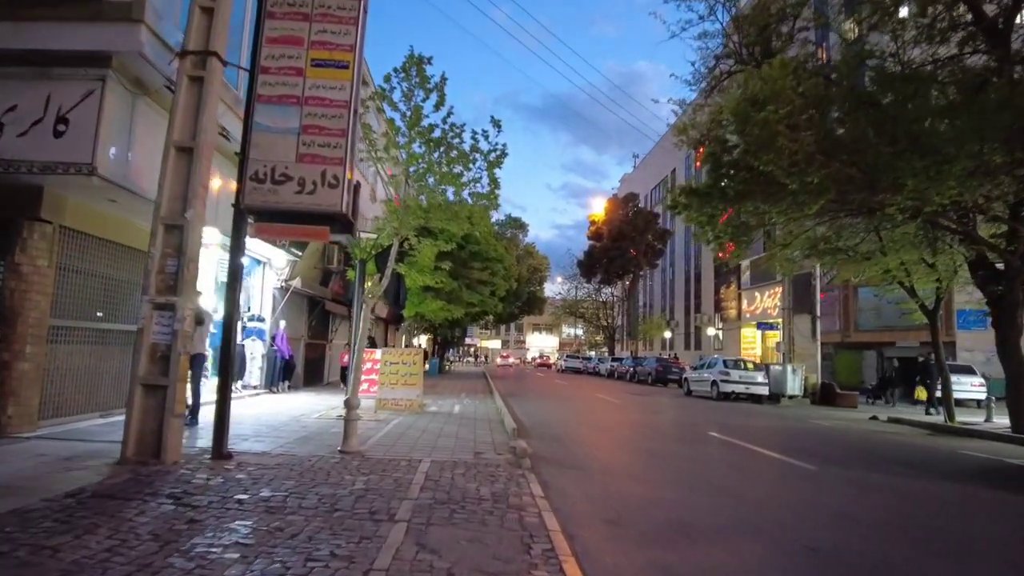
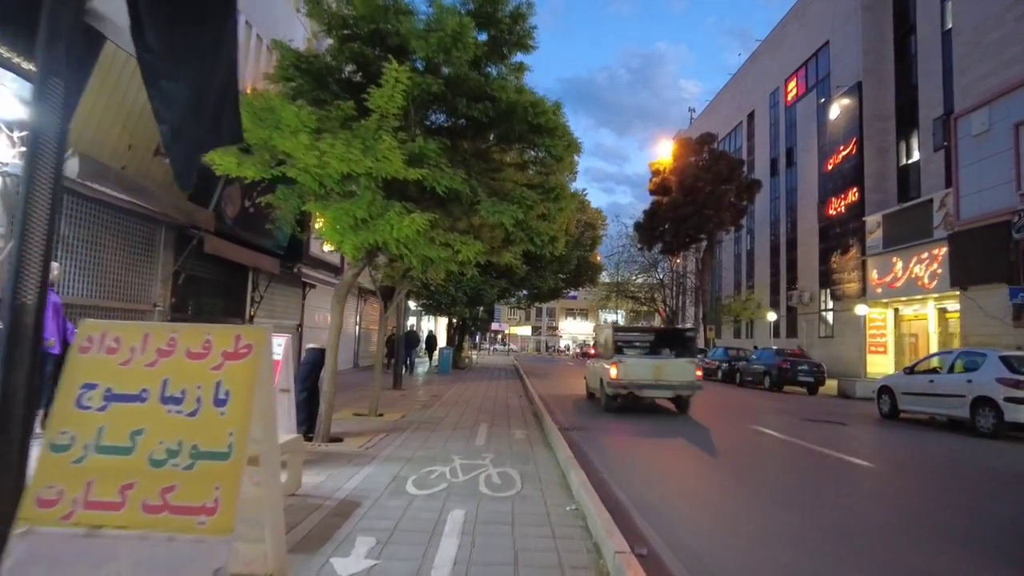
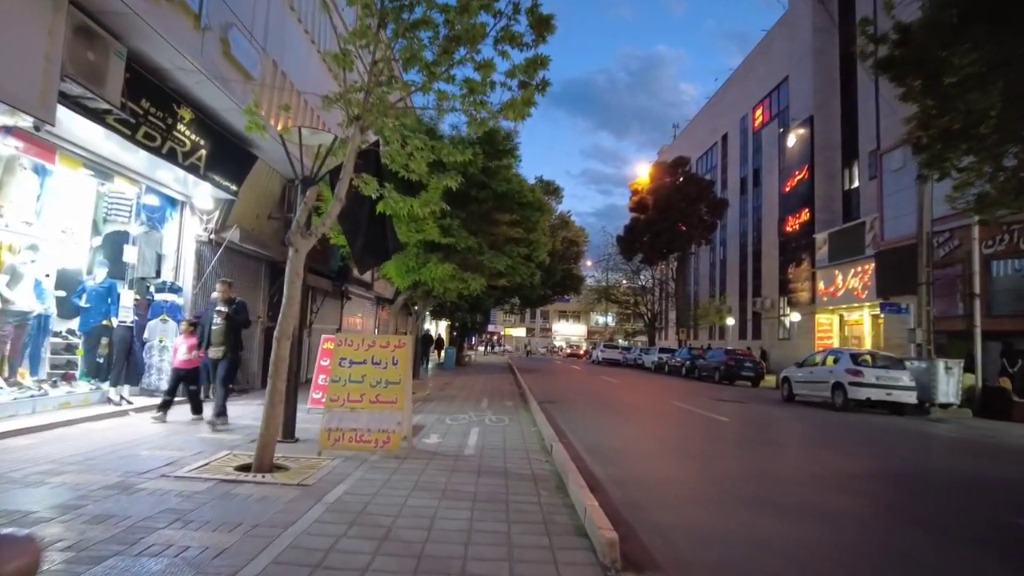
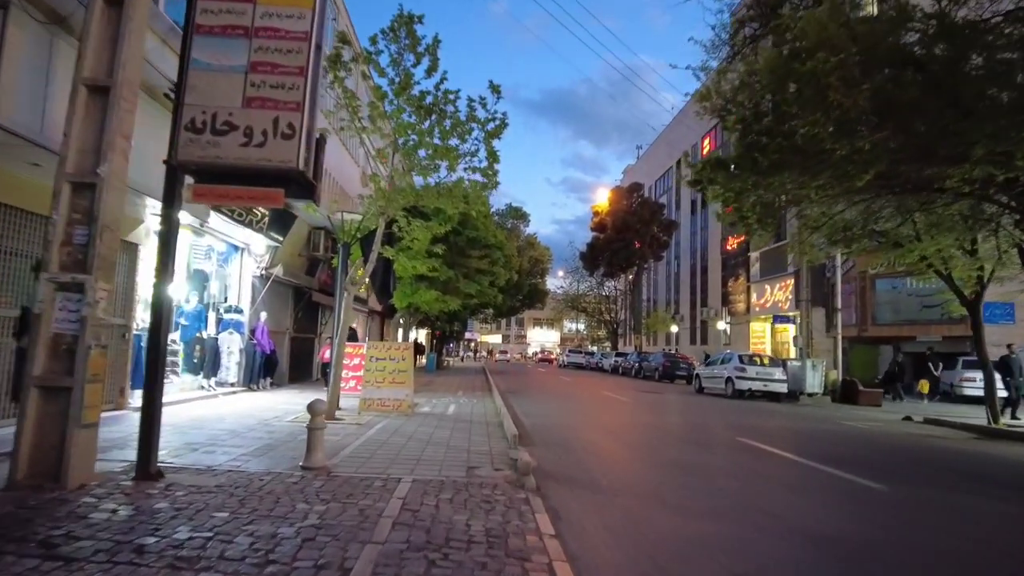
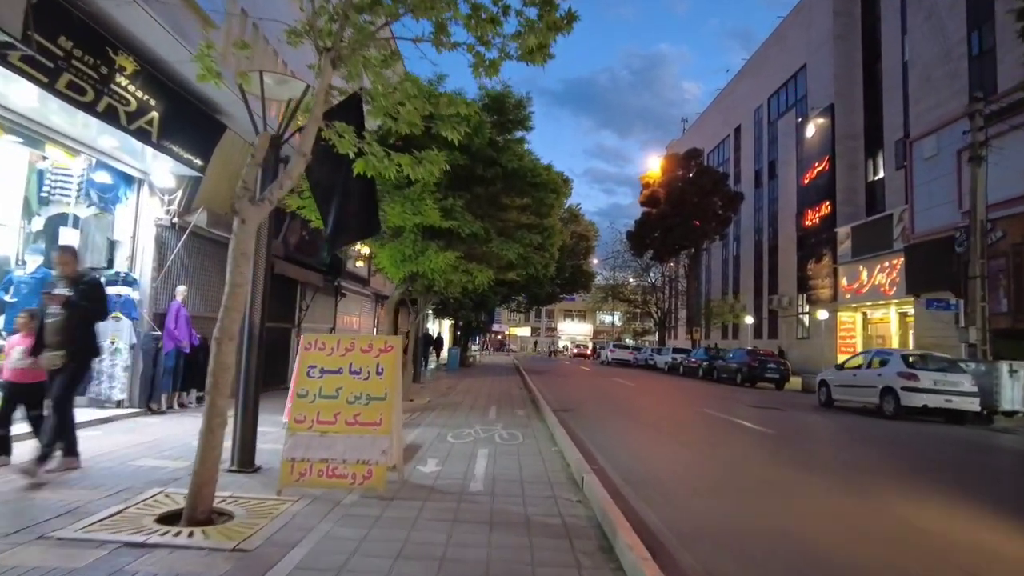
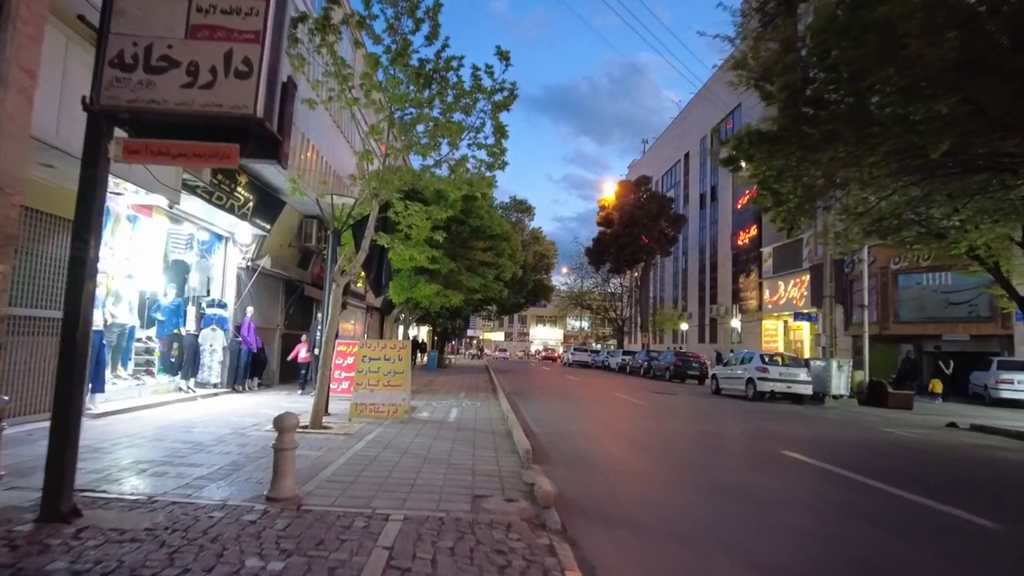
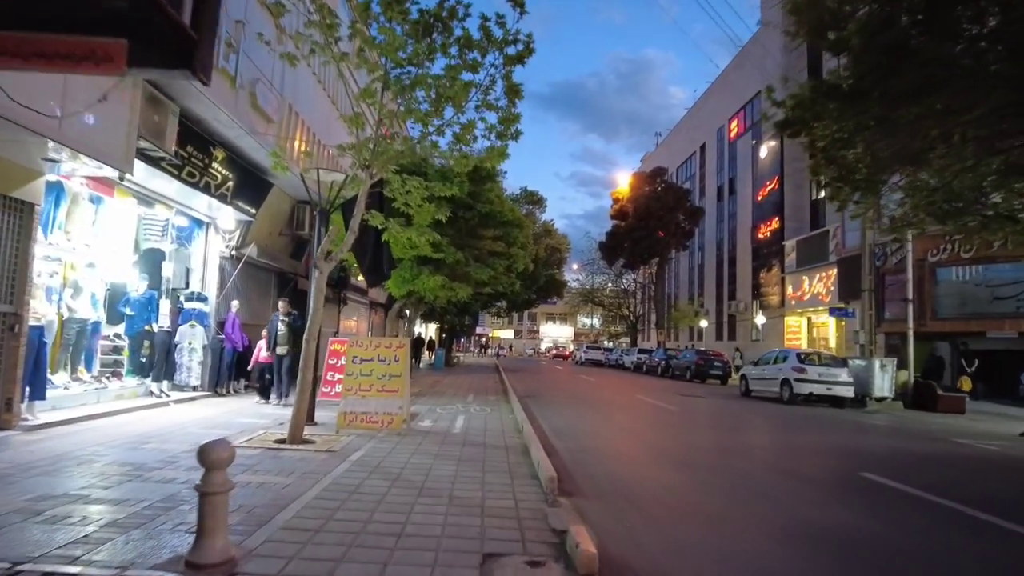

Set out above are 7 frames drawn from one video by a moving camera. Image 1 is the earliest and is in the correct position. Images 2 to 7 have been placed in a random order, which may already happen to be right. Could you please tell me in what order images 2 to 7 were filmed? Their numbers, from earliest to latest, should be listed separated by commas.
4, 6, 7, 3, 5, 2
